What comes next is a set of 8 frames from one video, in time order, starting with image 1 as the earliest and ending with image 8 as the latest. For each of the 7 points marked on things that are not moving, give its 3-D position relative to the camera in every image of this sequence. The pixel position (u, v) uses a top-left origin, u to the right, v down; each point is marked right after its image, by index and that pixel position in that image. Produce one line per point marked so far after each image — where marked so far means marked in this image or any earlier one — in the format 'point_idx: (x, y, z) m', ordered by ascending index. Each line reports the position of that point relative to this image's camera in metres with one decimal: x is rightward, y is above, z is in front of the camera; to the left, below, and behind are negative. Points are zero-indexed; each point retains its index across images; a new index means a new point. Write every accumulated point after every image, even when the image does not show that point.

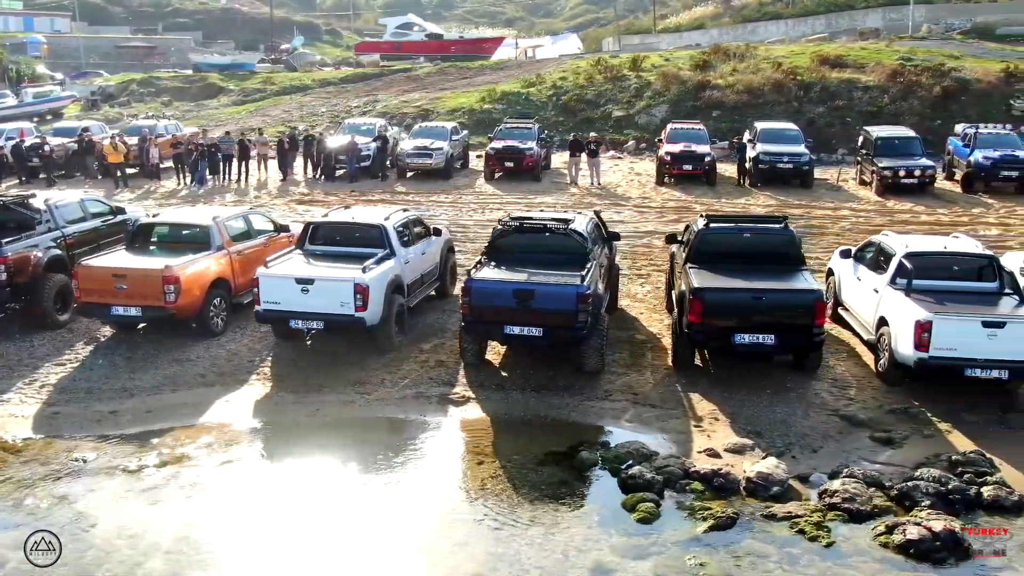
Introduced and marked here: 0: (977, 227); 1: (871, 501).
0: (+9.8, +1.3, +19.4) m
1: (+2.8, -1.6, +7.2) m
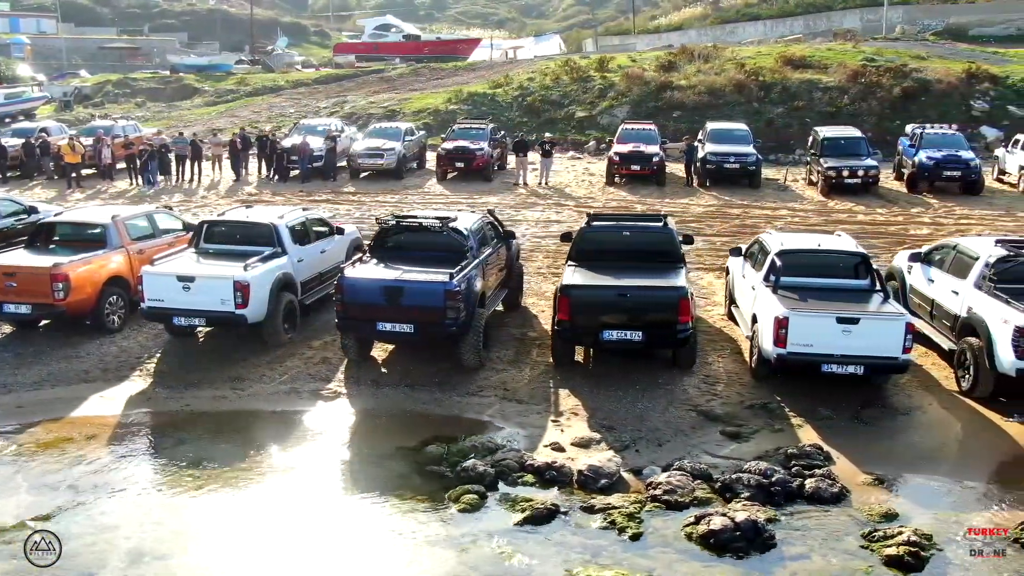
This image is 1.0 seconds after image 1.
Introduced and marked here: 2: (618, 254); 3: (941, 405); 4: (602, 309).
0: (+8.4, +1.3, +19.5) m
1: (+1.4, -1.6, +7.3) m
2: (+1.2, +0.4, +10.7) m
3: (+4.4, -1.2, +9.5) m
4: (+0.9, -0.2, +9.7) m
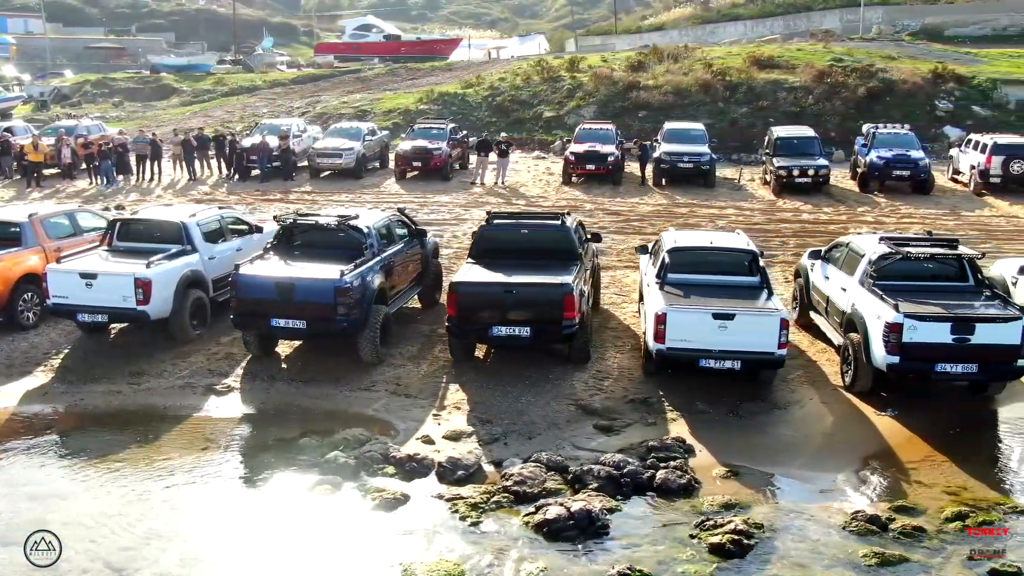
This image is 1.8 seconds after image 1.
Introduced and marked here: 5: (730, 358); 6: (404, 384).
0: (+7.3, +1.3, +19.7) m
1: (+0.2, -1.6, +7.5) m
2: (0.0, +0.4, +10.9) m
3: (+3.2, -1.1, +9.7) m
4: (-0.3, -0.2, +9.9) m
5: (+2.2, -0.7, +9.2) m
6: (-1.2, -1.0, +10.1) m
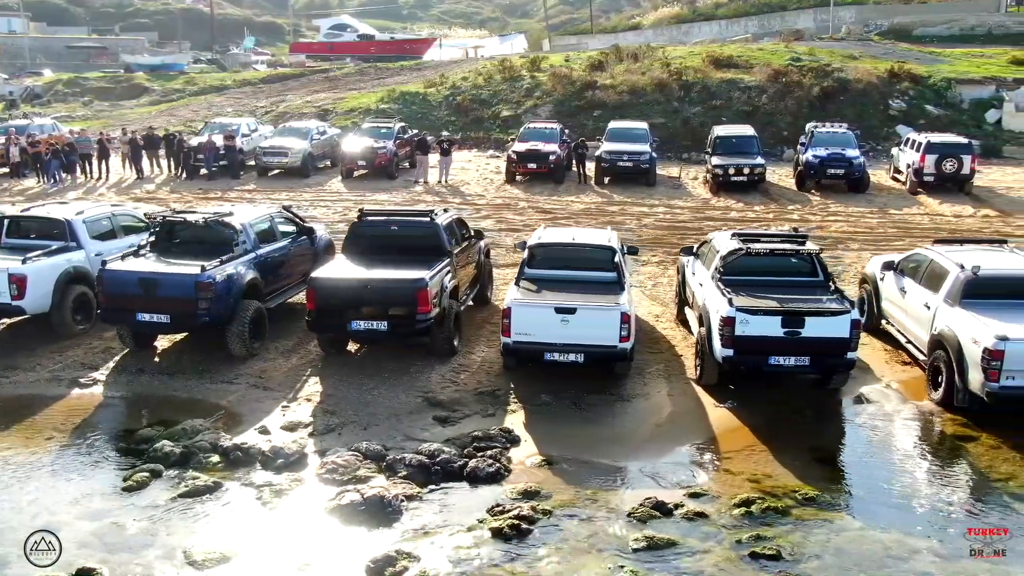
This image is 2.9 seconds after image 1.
0: (+5.7, +1.4, +19.9) m
1: (-1.3, -1.5, +7.7) m
2: (-1.5, +0.5, +11.1) m
3: (+1.7, -1.1, +9.9) m
4: (-1.8, -0.1, +10.1) m
5: (+0.6, -0.6, +9.5) m
6: (-2.7, -1.0, +10.3) m
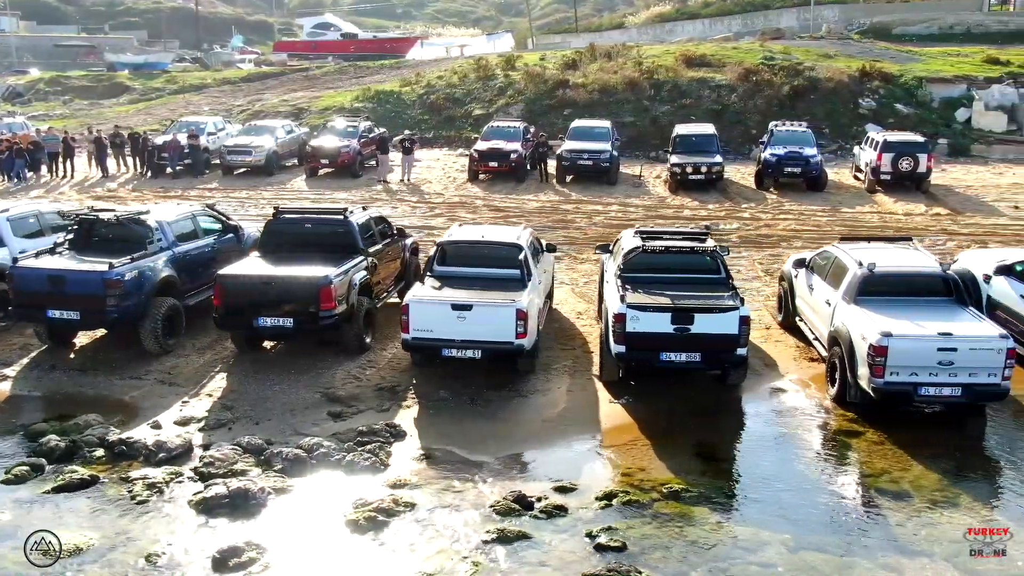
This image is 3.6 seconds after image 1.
0: (+4.7, +1.4, +20.0) m
1: (-2.4, -1.5, +7.8) m
2: (-2.6, +0.5, +11.2) m
3: (+0.6, -1.1, +10.0) m
4: (-2.9, -0.1, +10.2) m
5: (-0.4, -0.6, +9.6) m
6: (-3.8, -1.0, +10.4) m
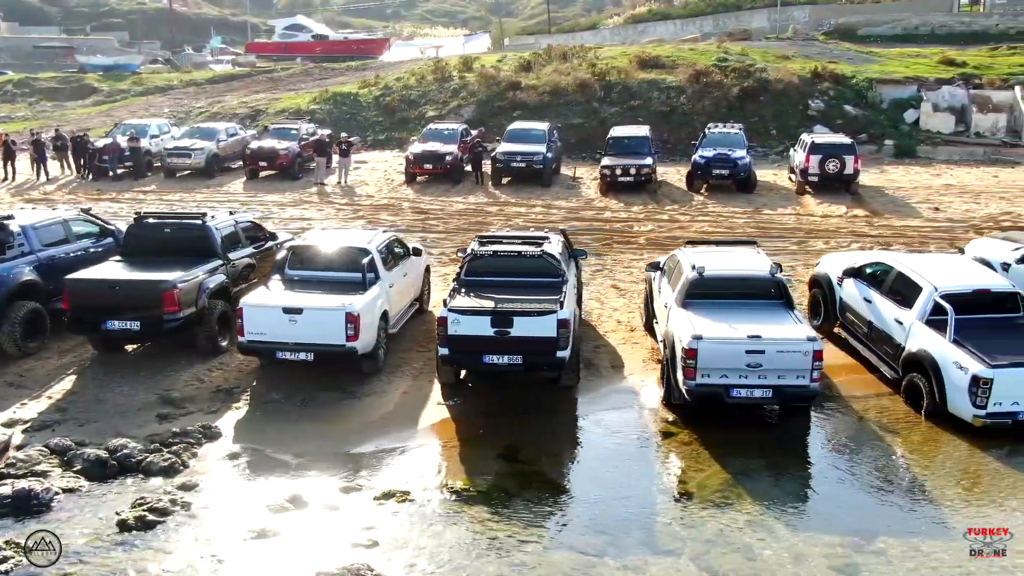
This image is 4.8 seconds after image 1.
0: (+2.9, +1.4, +20.2) m
1: (-4.1, -1.5, +8.0) m
2: (-4.3, +0.5, +11.4) m
3: (-1.2, -1.1, +10.2) m
4: (-4.6, -0.1, +10.4) m
5: (-2.2, -0.6, +9.7) m
6: (-5.5, -1.0, +10.6) m
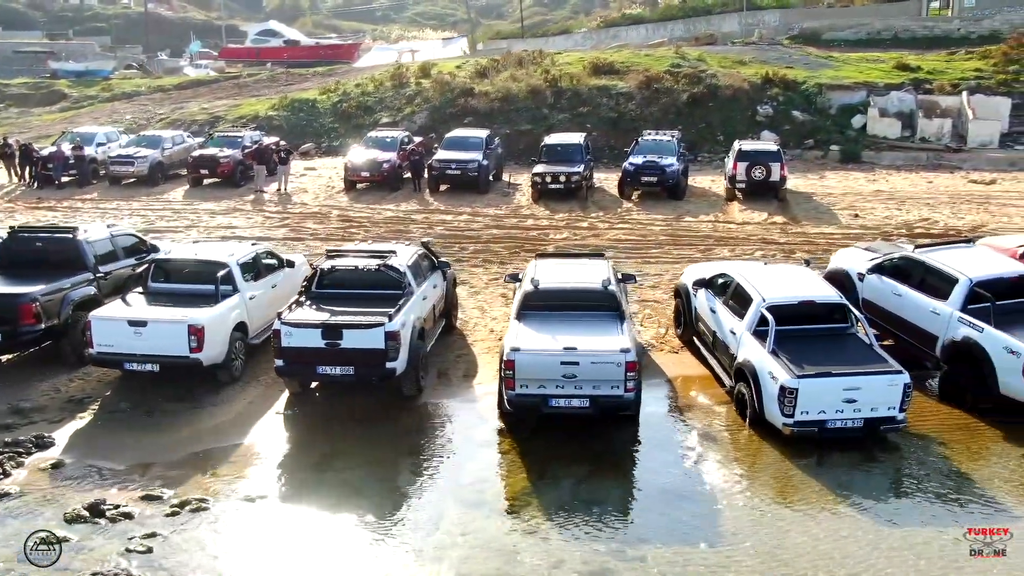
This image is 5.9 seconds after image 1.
0: (+1.2, +1.3, +20.5) m
1: (-5.9, -1.7, +8.3) m
2: (-6.1, +0.3, +11.8) m
3: (-2.9, -1.2, +10.5) m
4: (-6.4, -0.3, +10.7) m
5: (-3.9, -0.8, +10.1) m
6: (-7.3, -1.2, +11.0) m
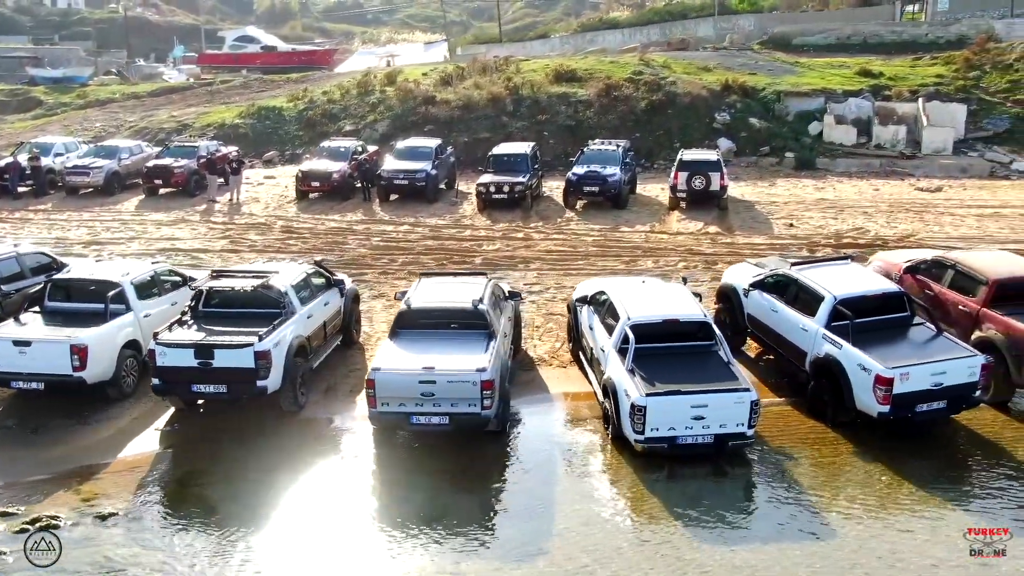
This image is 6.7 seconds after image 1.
0: (-0.3, +1.0, +20.9) m
1: (-7.3, -1.9, +8.7) m
2: (-7.5, +0.1, +12.1) m
3: (-4.4, -1.5, +10.9) m
4: (-7.8, -0.5, +11.1) m
5: (-5.4, -1.0, +10.5) m
6: (-8.7, -1.4, +11.3) m
